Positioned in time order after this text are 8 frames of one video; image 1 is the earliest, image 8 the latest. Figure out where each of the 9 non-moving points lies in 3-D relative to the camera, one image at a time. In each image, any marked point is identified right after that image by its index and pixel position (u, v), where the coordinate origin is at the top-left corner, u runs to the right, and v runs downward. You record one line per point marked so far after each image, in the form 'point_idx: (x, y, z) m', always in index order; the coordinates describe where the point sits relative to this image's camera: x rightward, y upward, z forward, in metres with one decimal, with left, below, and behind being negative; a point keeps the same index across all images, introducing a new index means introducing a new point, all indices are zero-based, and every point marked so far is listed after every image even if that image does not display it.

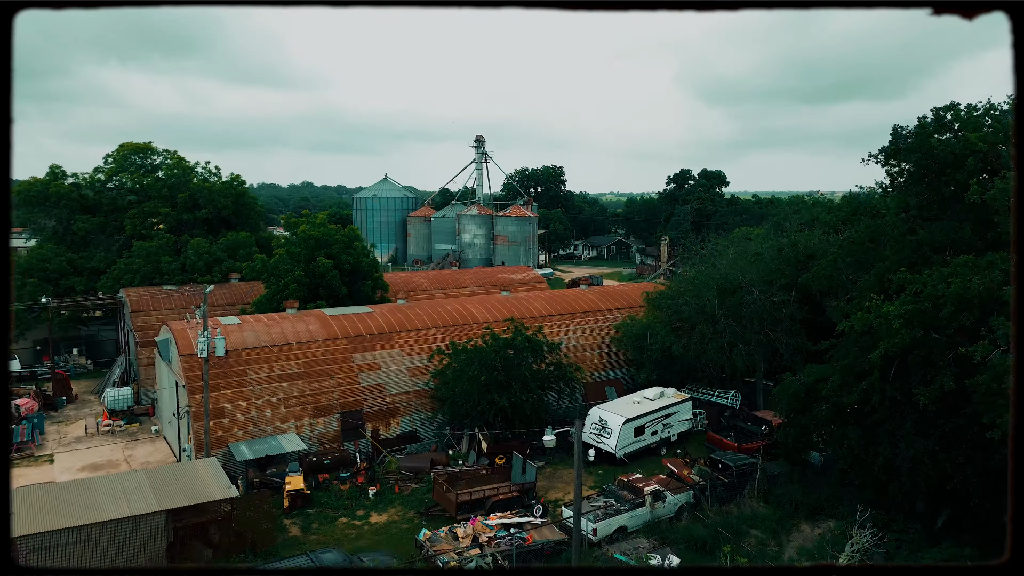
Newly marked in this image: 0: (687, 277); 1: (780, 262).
0: (+5.3, +0.3, +19.5) m
1: (+7.6, +0.7, +18.3) m
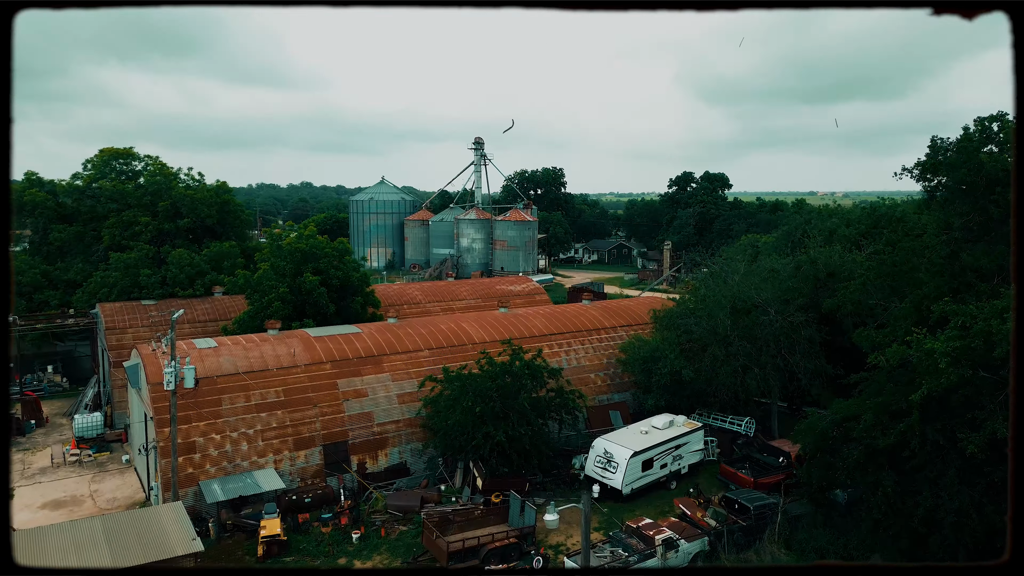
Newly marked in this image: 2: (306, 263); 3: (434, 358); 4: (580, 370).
0: (+5.2, -0.2, +18.3) m
1: (+7.5, +0.2, +17.1) m
2: (-6.1, +0.7, +19.2) m
3: (-2.0, -1.8, +16.8) m
4: (+1.9, -2.3, +18.0) m
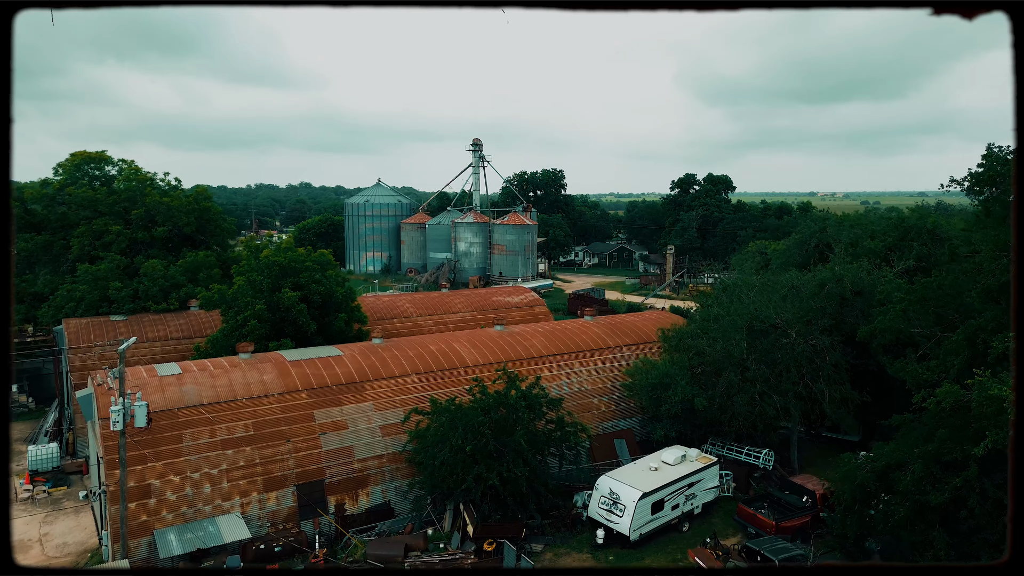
0: (+5.1, -0.6, +16.8) m
1: (+7.4, -0.3, +15.6) m
2: (-6.2, +0.3, +17.7) m
3: (-2.1, -2.3, +15.3) m
4: (+1.8, -2.8, +16.5) m
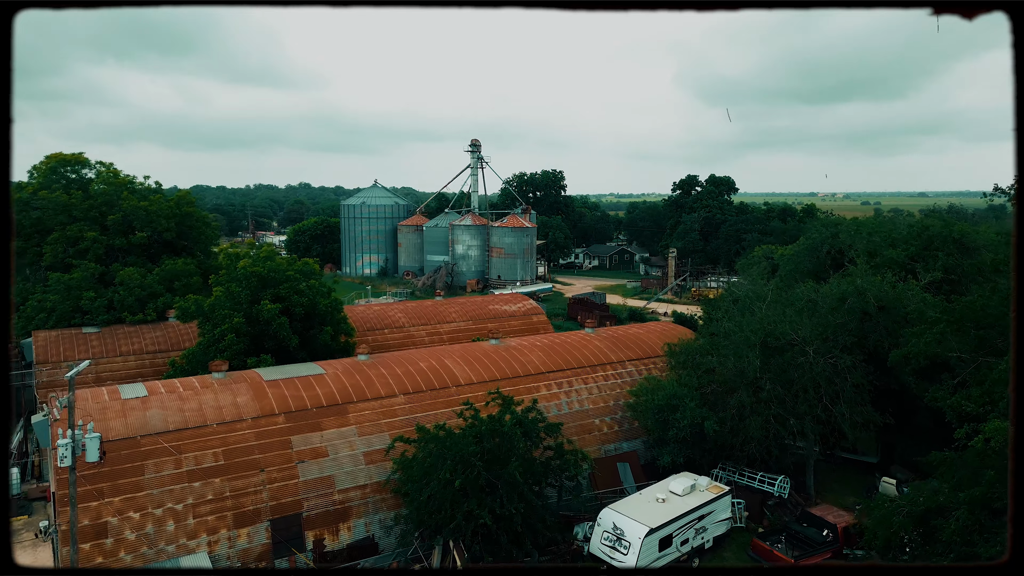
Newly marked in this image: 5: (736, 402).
0: (+5.0, -0.9, +15.7) m
1: (+7.3, -0.6, +14.5) m
2: (-6.3, 0.0, +16.6) m
3: (-2.2, -2.6, +14.2) m
4: (+1.7, -3.1, +15.3) m
5: (+4.8, -2.5, +14.1) m
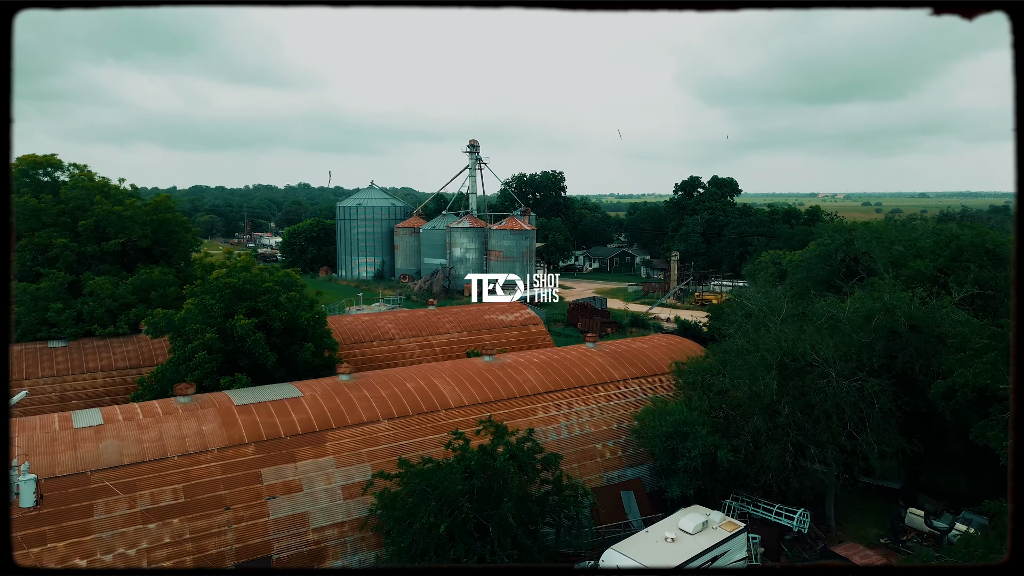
0: (+4.9, -1.2, +14.5) m
1: (+7.2, -0.9, +13.3) m
2: (-6.4, -0.3, +15.4) m
3: (-2.3, -2.9, +12.9) m
4: (+1.5, -3.4, +14.1) m
5: (+4.7, -2.8, +12.9) m
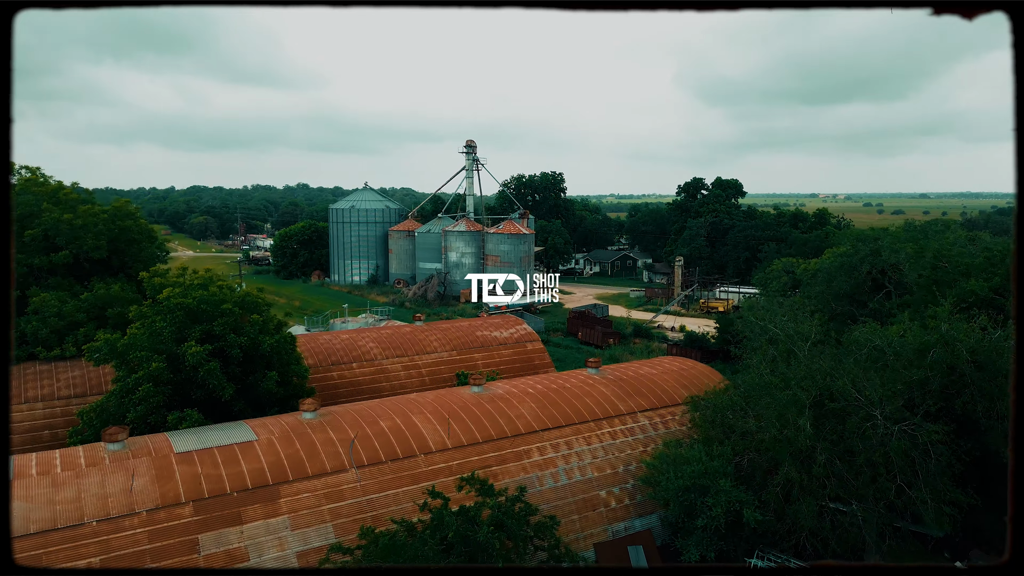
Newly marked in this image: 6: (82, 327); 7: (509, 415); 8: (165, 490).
0: (+4.7, -1.7, +12.5) m
1: (+7.0, -1.3, +11.3) m
2: (-6.6, -0.8, +13.5) m
3: (-2.5, -3.4, +11.0) m
4: (+1.4, -3.8, +12.2) m
5: (+4.5, -3.2, +10.9) m
6: (-11.1, -1.0, +16.9) m
7: (-0.1, -2.6, +13.3) m
8: (-5.4, -3.1, +10.2) m
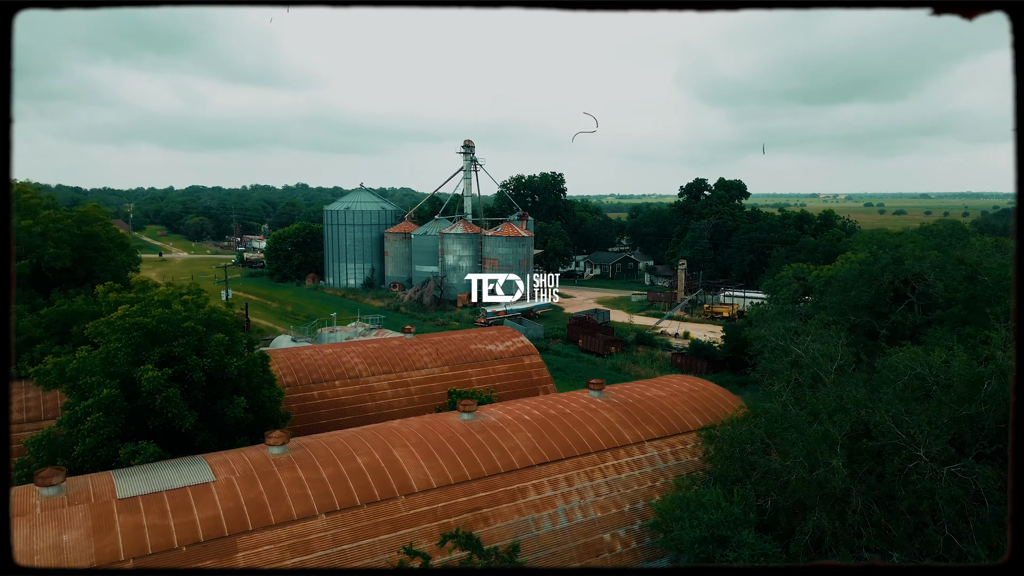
0: (+4.6, -2.0, +11.2) m
1: (+6.9, -1.7, +10.0) m
2: (-6.7, -1.1, +12.1) m
3: (-2.6, -3.7, +9.6) m
4: (+1.2, -4.1, +10.8) m
5: (+4.4, -3.6, +9.6) m
6: (-11.2, -1.3, +15.5) m
7: (-0.2, -2.9, +11.9) m
8: (-5.5, -3.5, +8.8) m
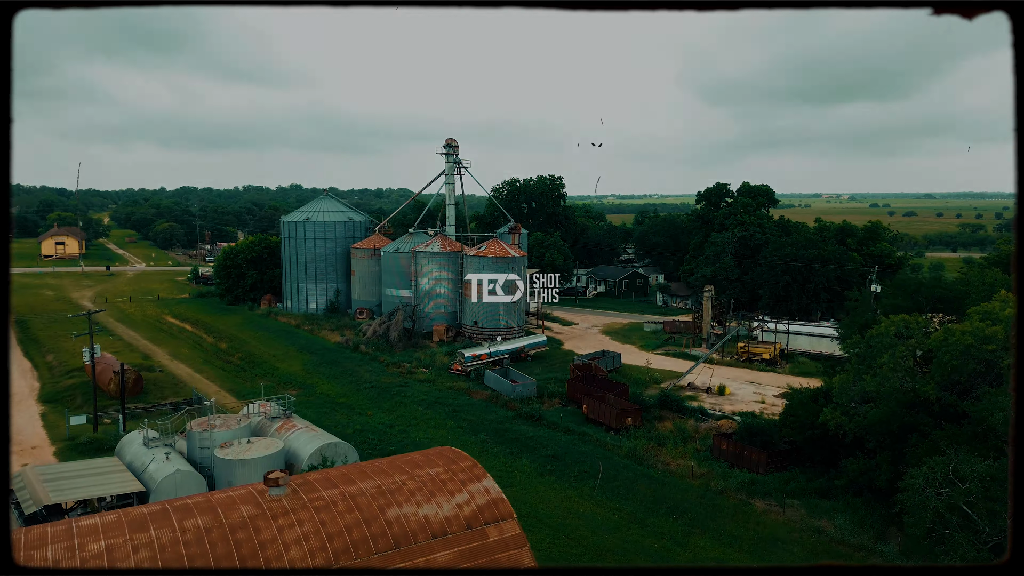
0: (+3.8, -4.0, +2.1) m
1: (+6.1, -3.6, +0.9) m
2: (-7.5, -3.0, +3.1) m
3: (-3.4, -5.6, +0.6) m
4: (+0.5, -6.1, +1.8) m
5: (+3.6, -5.5, +0.5) m
6: (-12.0, -3.3, +6.5) m
7: (-1.0, -4.9, +2.9) m
8: (-6.3, -5.4, -0.2) m
